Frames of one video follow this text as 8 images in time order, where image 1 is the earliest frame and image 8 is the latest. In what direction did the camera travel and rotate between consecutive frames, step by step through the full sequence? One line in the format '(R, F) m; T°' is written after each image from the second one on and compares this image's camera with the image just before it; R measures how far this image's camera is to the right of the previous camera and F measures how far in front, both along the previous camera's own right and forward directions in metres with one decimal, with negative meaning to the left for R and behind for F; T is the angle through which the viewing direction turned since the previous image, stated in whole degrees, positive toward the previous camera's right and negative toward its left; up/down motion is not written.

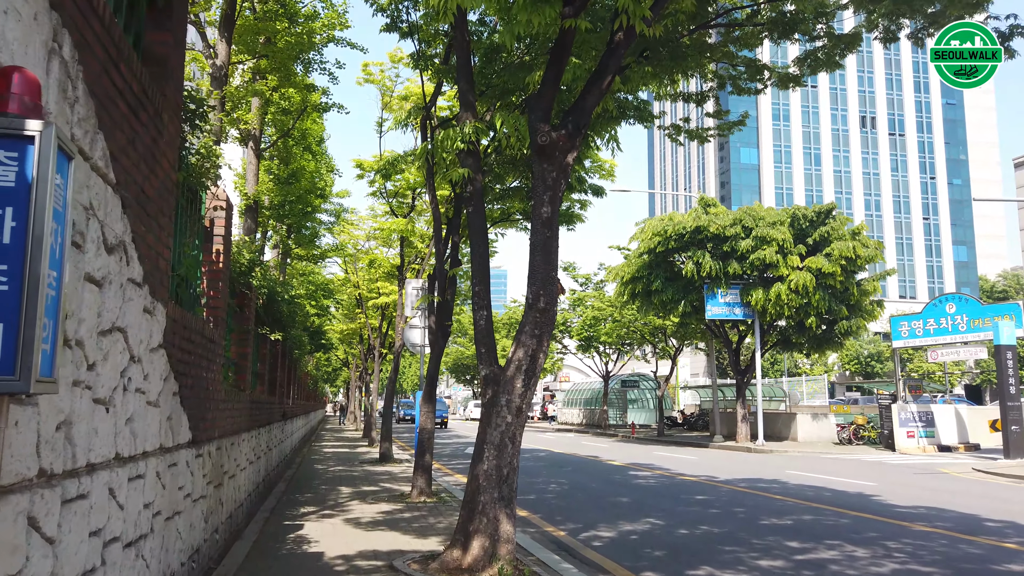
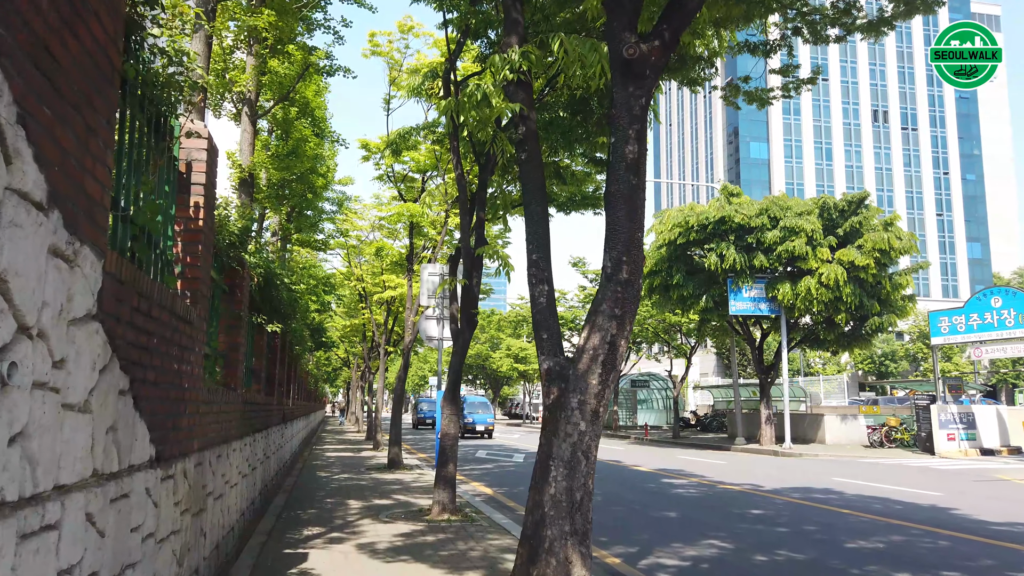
(-0.5, +1.5) m; 0°
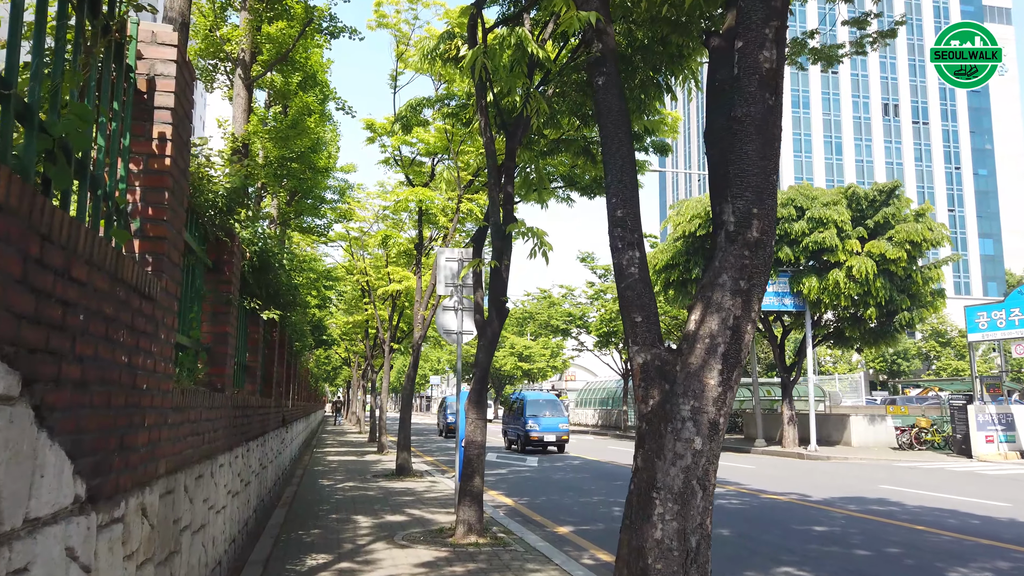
(-0.4, +1.3) m; 0°
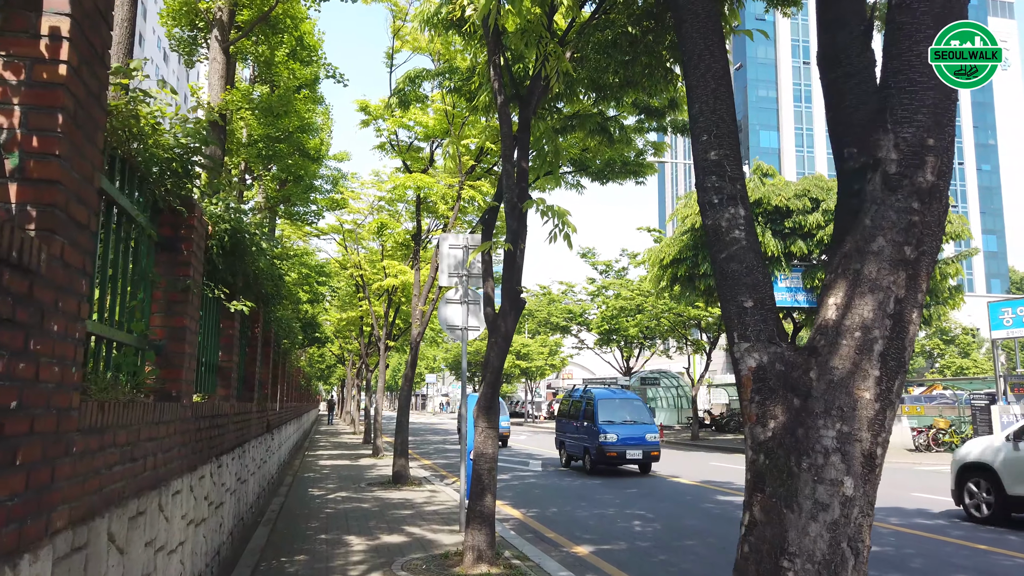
(-0.2, +1.1) m; 0°
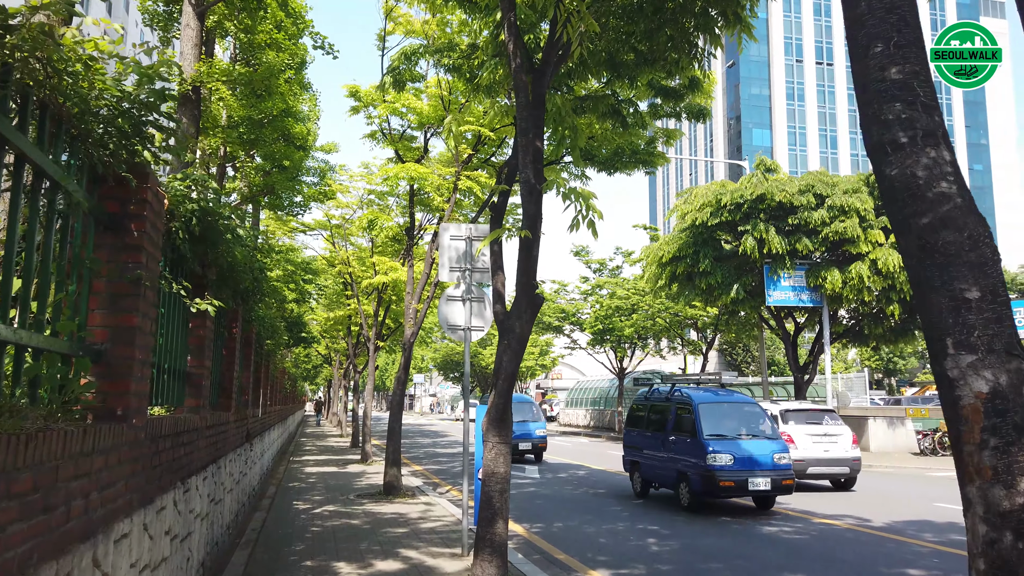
(-0.2, +0.9) m; +1°
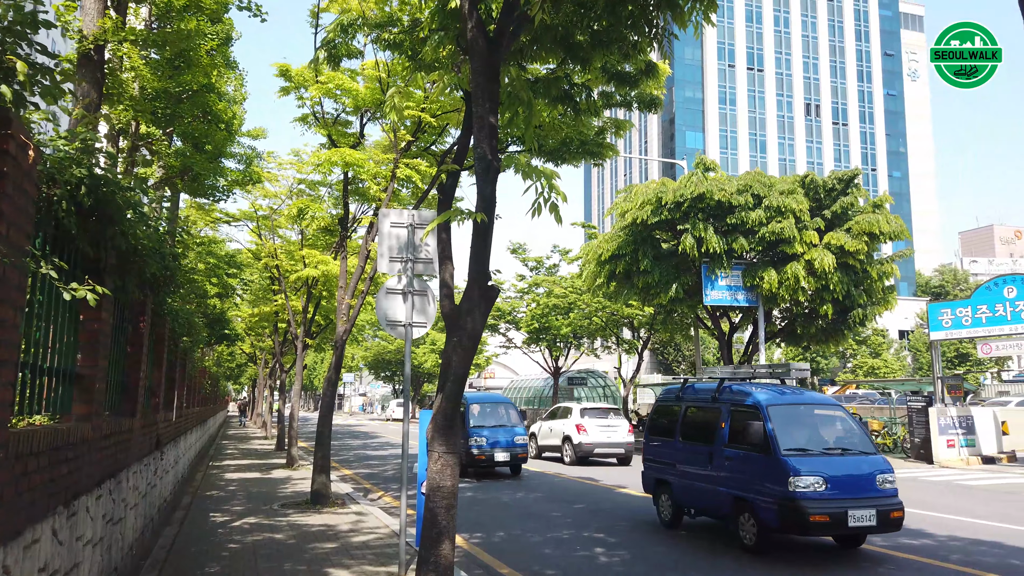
(-0.1, +0.7) m; +5°
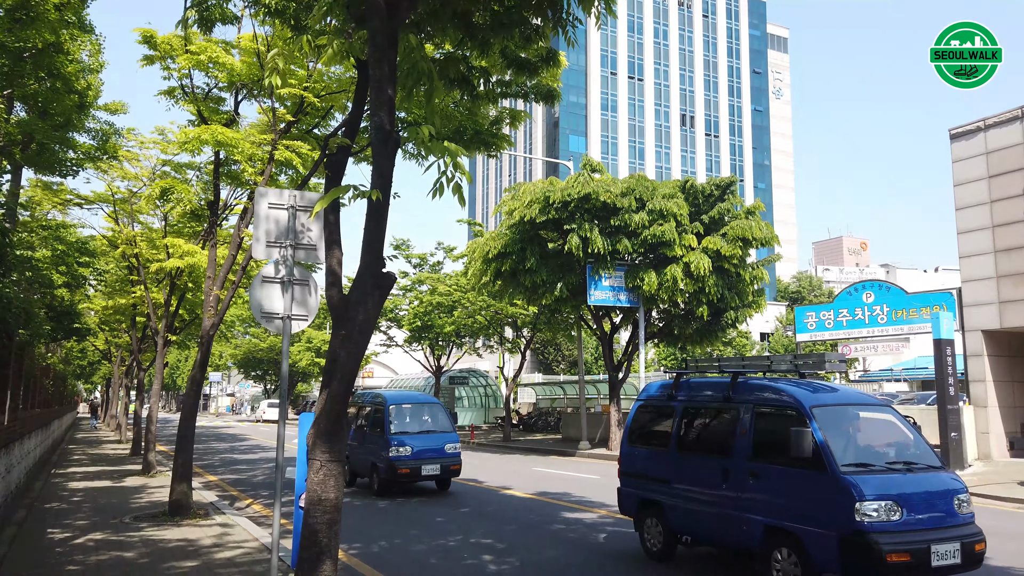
(-0.1, +0.5) m; +9°
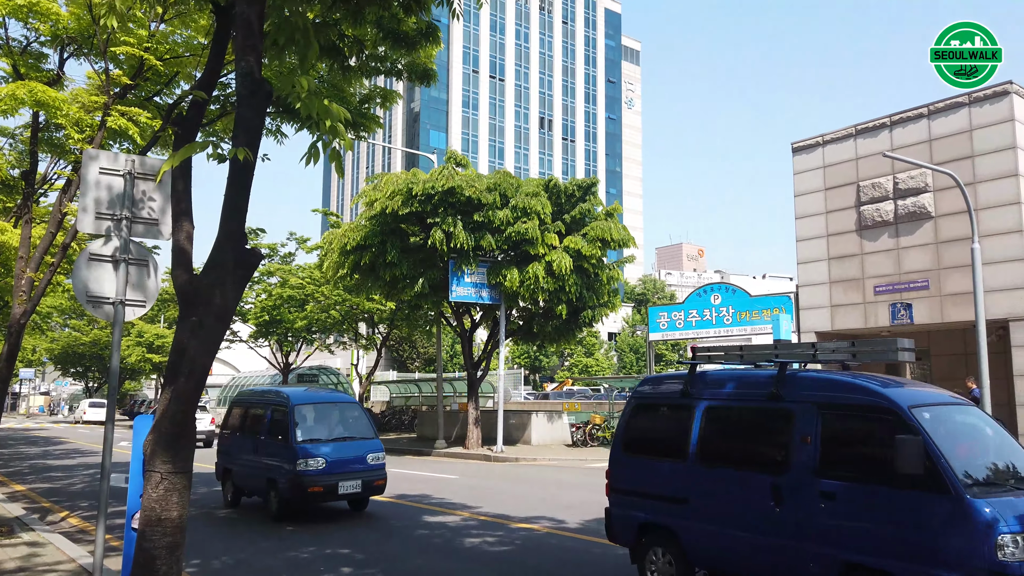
(-0.2, +0.5) m; +11°
